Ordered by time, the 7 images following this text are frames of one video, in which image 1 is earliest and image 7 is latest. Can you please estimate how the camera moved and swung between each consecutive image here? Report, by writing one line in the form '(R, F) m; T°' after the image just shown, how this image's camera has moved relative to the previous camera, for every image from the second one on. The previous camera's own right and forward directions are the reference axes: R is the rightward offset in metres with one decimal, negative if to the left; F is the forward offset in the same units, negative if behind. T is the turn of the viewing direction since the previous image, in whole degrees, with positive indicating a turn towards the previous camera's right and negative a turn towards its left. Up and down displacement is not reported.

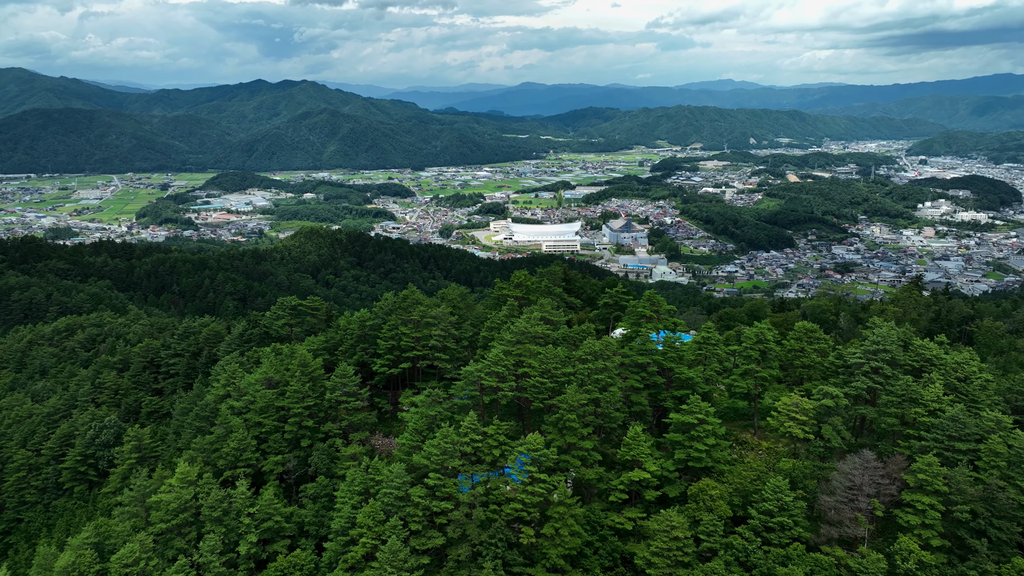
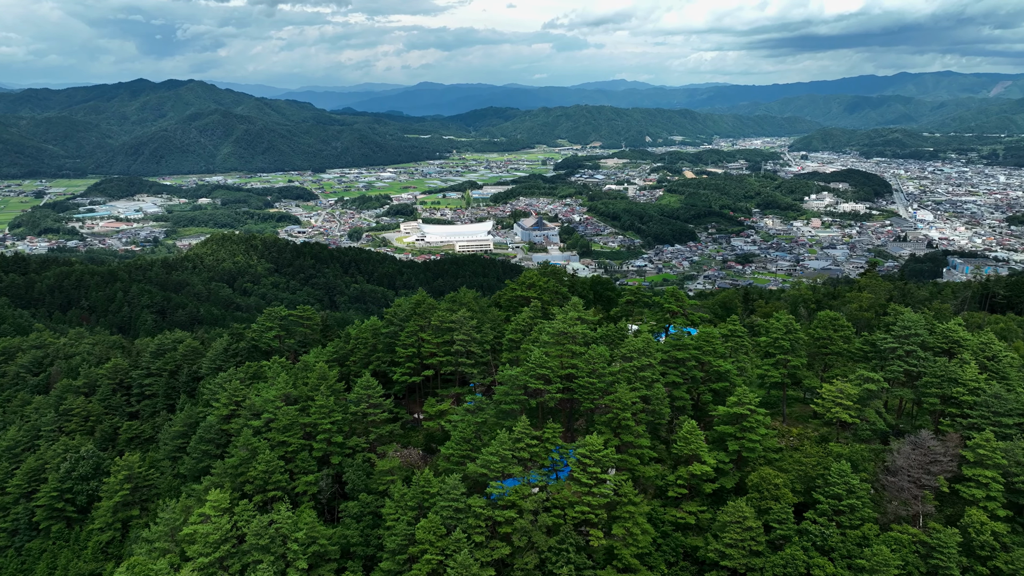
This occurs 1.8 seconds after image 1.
(-3.8, +0.6) m; +7°
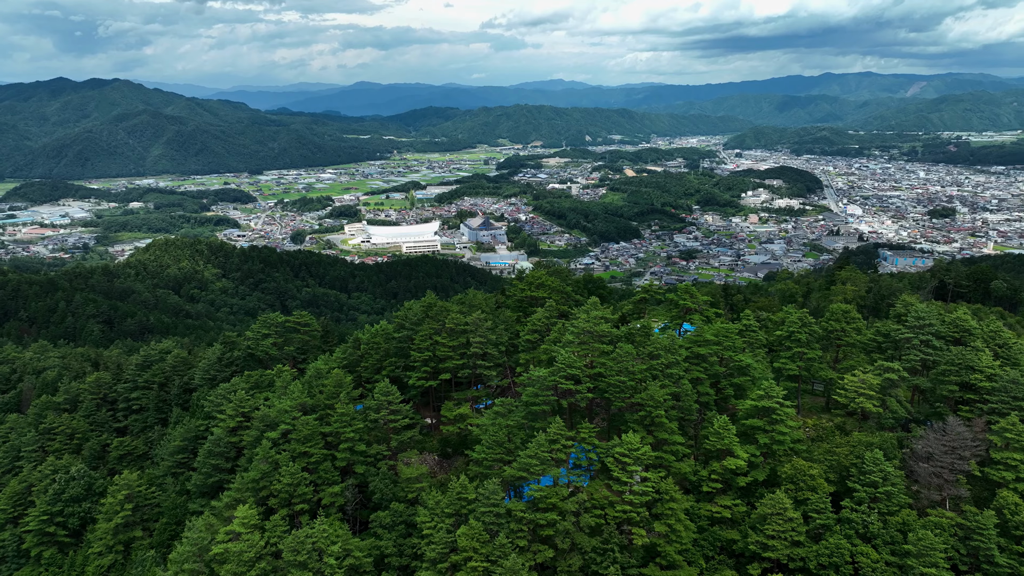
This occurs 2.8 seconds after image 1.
(-2.3, +0.3) m; +5°
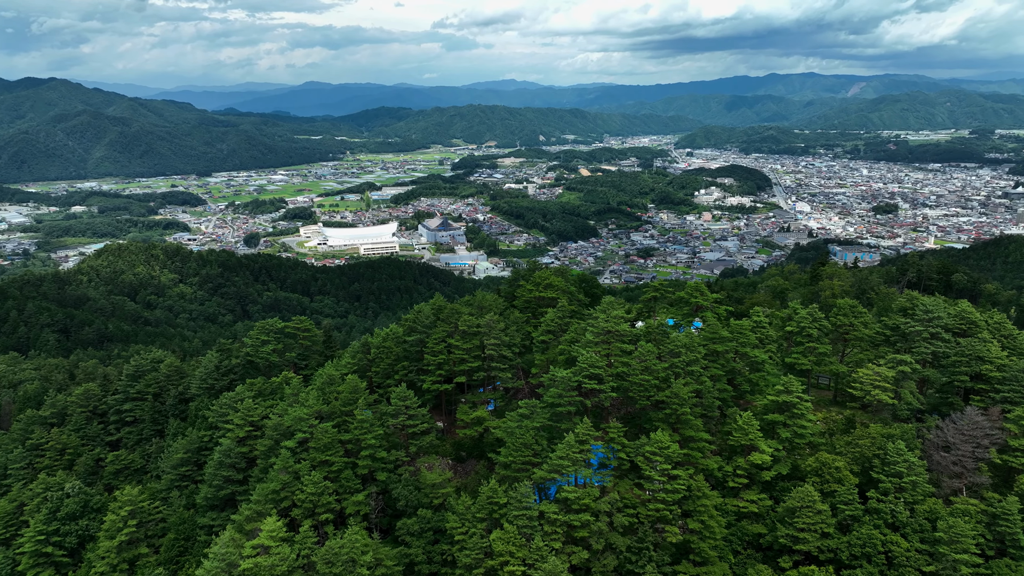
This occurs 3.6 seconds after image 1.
(-1.8, +0.2) m; +4°
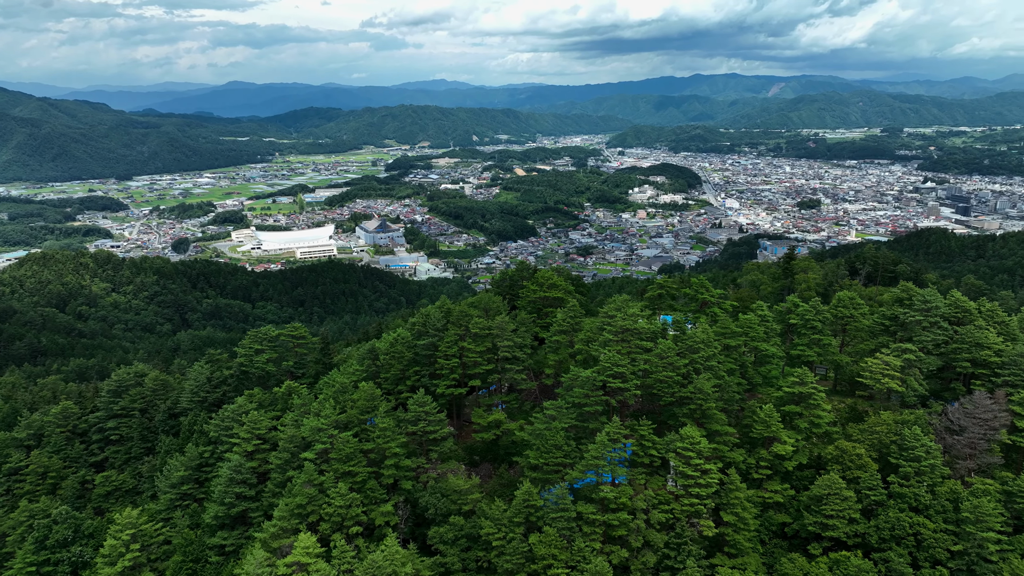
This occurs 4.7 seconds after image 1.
(-2.4, +0.3) m; +5°
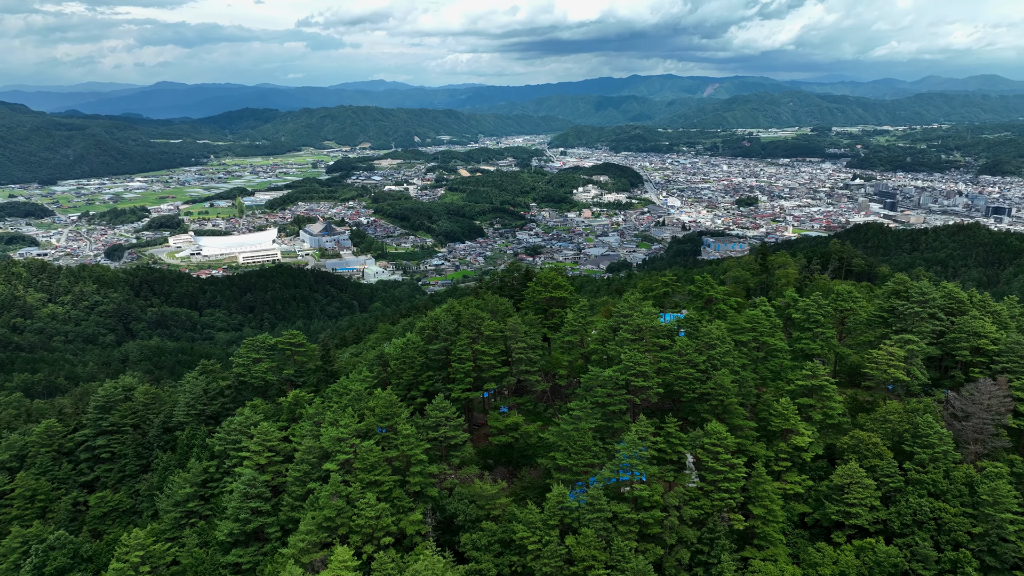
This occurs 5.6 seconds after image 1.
(-2.1, +0.2) m; +4°
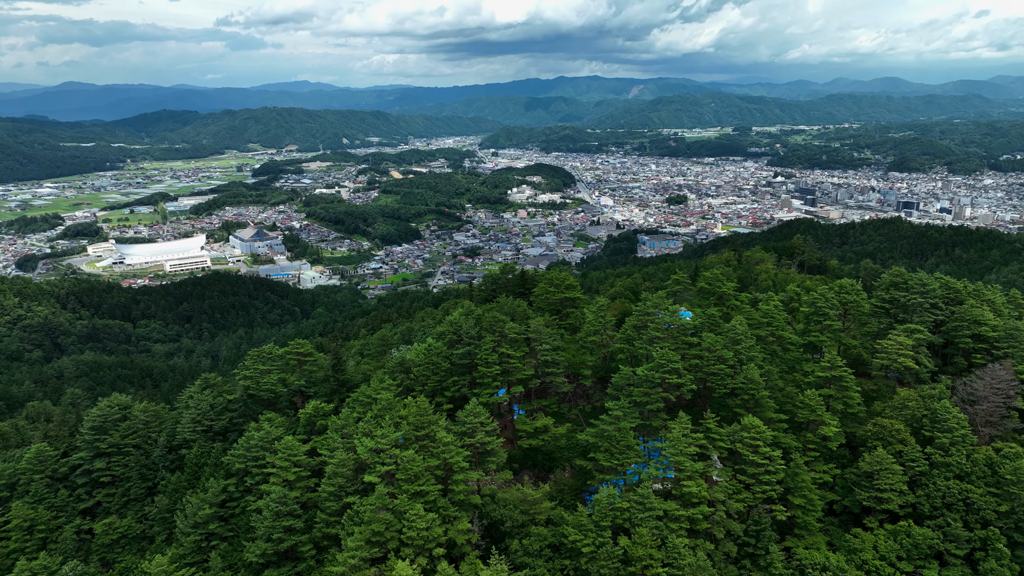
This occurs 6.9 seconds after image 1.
(-2.8, +0.3) m; +5°
